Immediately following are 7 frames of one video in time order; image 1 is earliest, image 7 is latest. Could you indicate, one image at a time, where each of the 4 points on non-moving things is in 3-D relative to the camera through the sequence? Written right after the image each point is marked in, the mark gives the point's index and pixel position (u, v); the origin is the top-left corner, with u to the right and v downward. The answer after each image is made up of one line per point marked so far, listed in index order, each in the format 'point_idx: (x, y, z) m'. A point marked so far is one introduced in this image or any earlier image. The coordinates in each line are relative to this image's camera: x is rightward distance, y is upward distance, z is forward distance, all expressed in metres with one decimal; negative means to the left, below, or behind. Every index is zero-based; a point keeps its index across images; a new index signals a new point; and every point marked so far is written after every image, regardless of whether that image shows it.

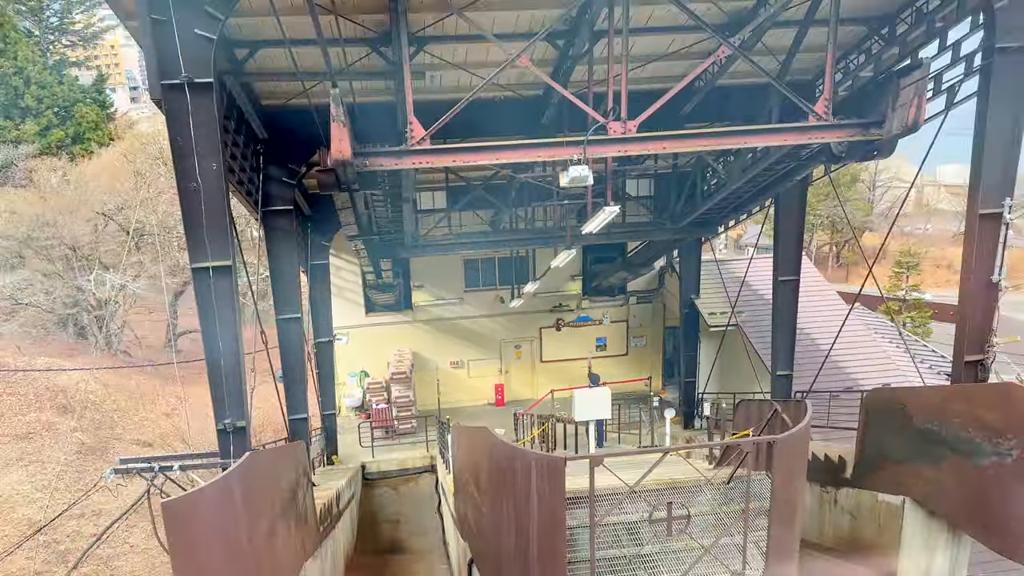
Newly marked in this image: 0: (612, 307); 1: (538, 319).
0: (+1.3, -0.2, +10.1) m
1: (+0.3, -0.4, +10.0) m
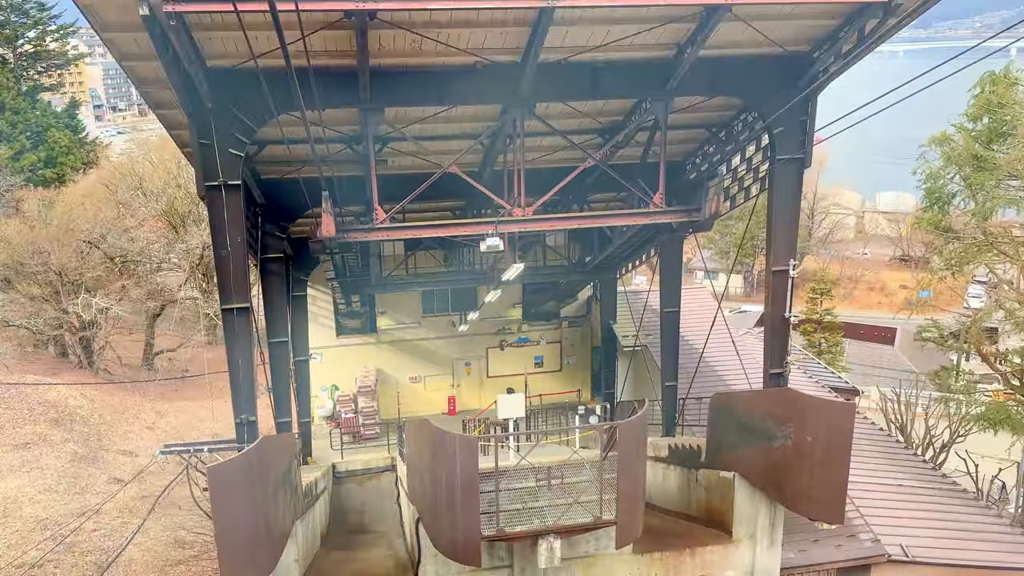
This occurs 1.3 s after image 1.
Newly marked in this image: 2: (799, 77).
0: (+0.6, -0.6, +11.9) m
1: (-0.4, -0.8, +11.8) m
2: (+2.1, +1.6, +5.9) m
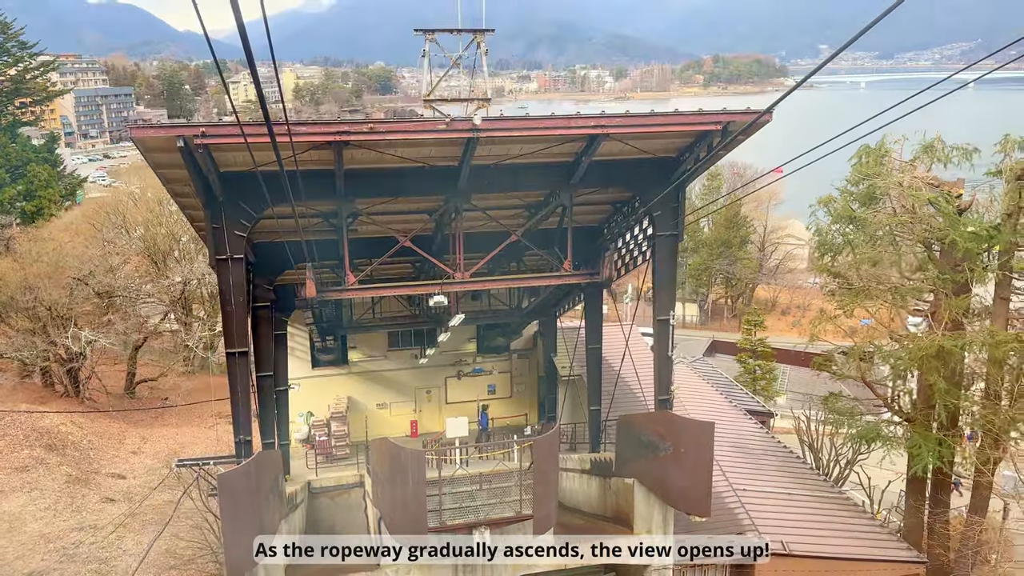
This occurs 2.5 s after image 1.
0: (-0.2, -1.3, +13.7) m
1: (-1.2, -1.4, +13.5) m
2: (+1.6, +1.1, +7.7) m
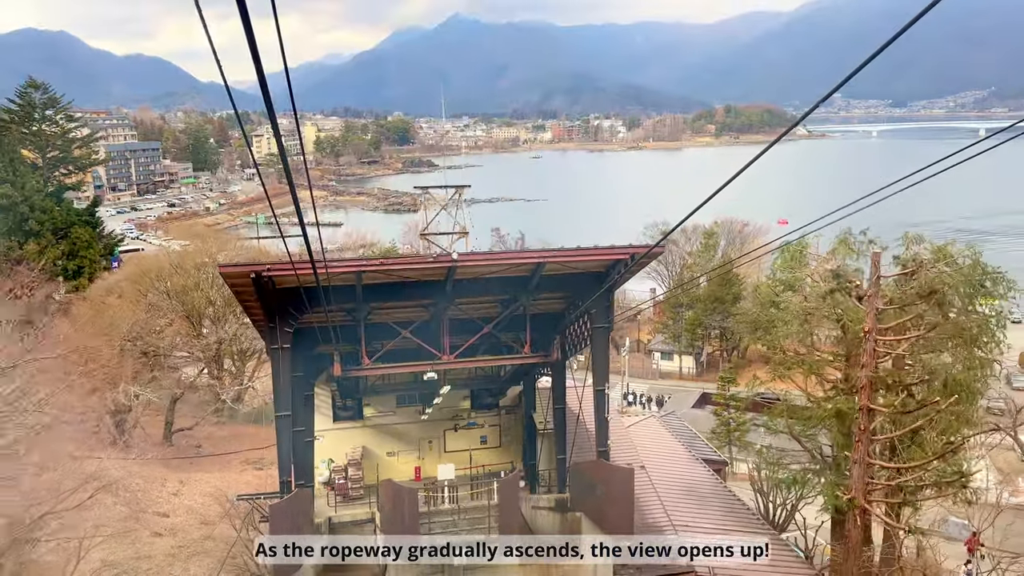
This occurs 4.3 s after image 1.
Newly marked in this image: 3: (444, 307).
0: (-0.5, -2.7, +16.3) m
1: (-1.5, -2.8, +16.1) m
2: (+1.2, +0.1, +10.5) m
3: (-0.9, -0.3, +10.6) m
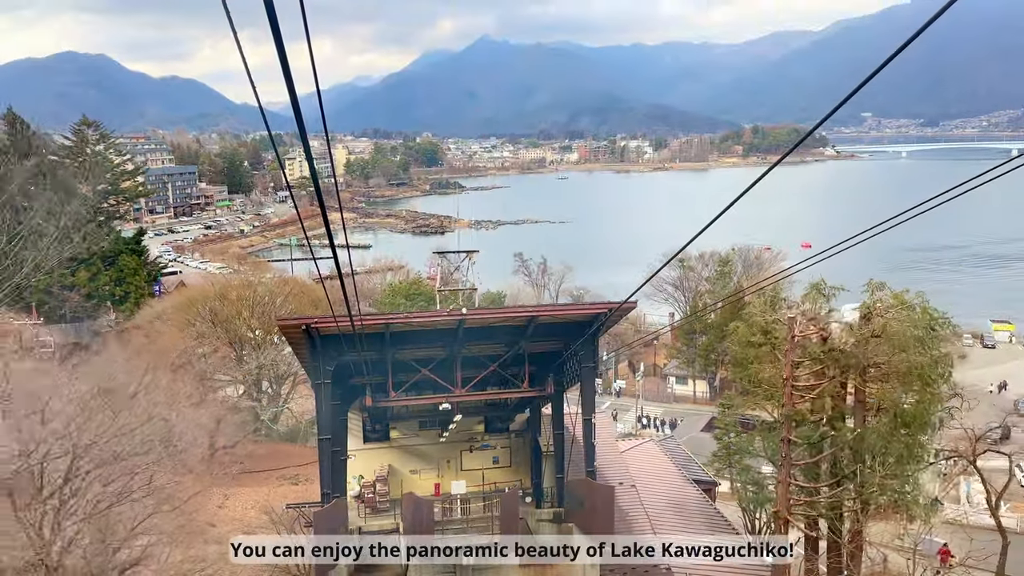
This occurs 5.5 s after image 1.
0: (-0.3, -3.6, +18.4) m
1: (-1.3, -3.7, +18.2) m
2: (+1.2, -0.7, +12.6) m
3: (-0.9, -1.0, +12.8) m
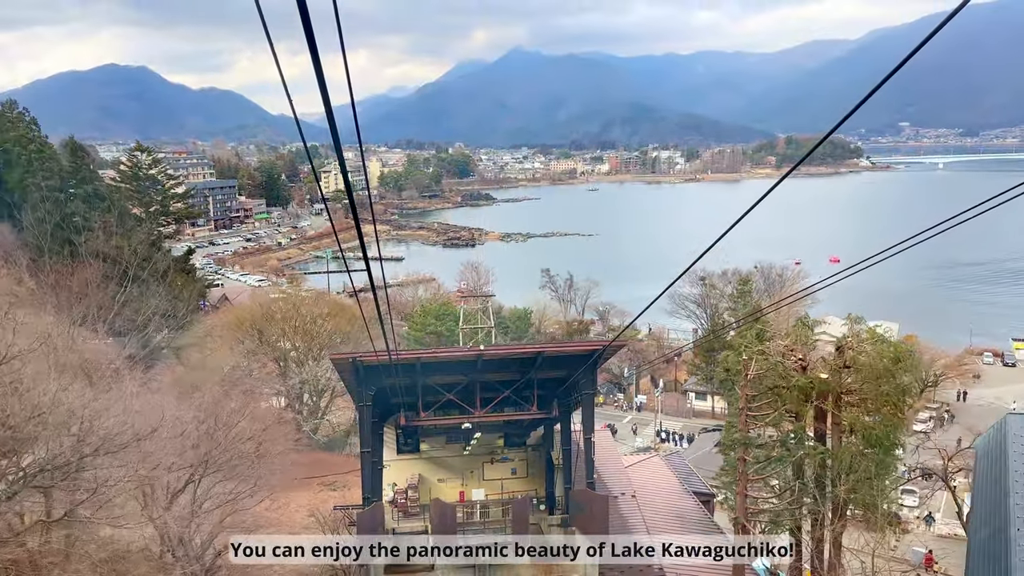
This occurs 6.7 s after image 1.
0: (+0.2, -4.4, +20.6) m
1: (-0.8, -4.5, +20.5) m
2: (+1.4, -1.4, +14.8) m
3: (-0.7, -1.7, +15.1) m
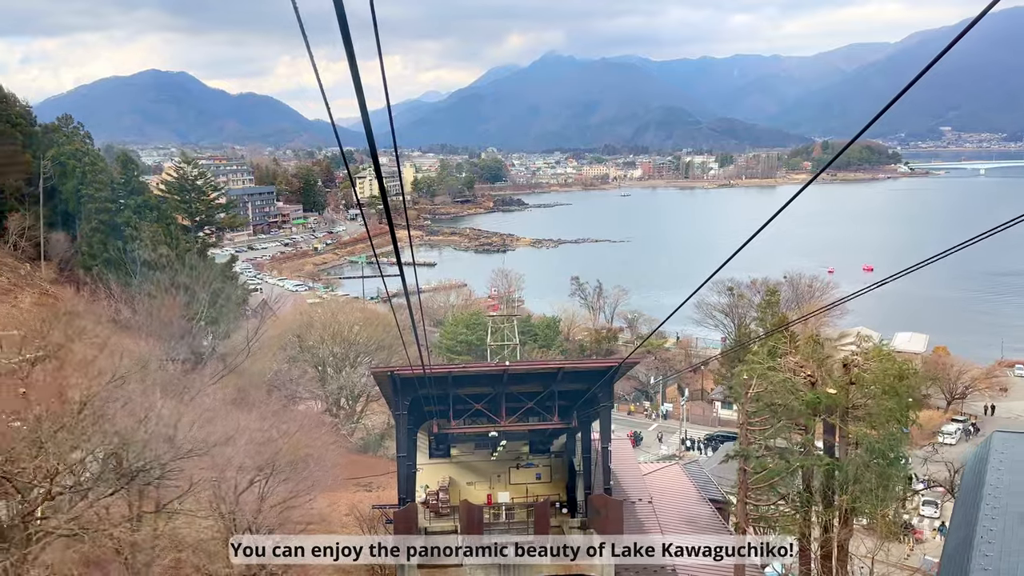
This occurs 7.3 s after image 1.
0: (+0.9, -4.8, +21.9) m
1: (-0.1, -5.0, +21.9) m
2: (+1.9, -1.9, +16.1) m
3: (-0.2, -2.2, +16.4) m
